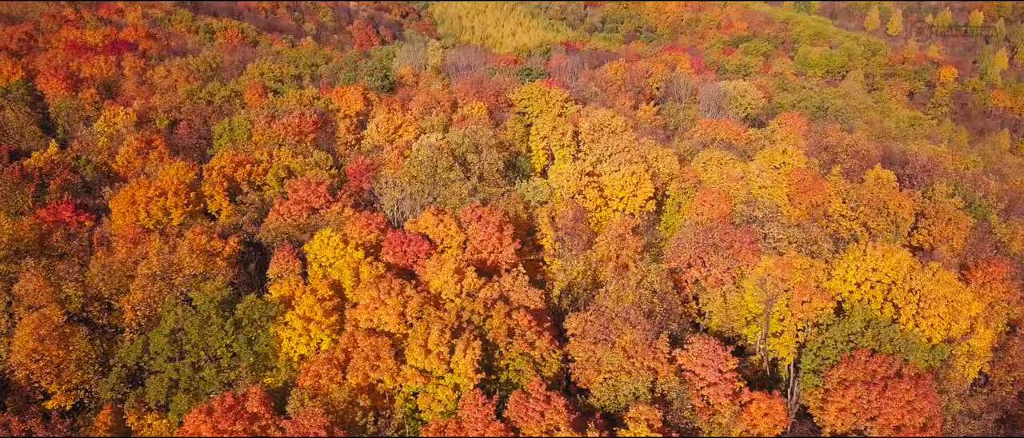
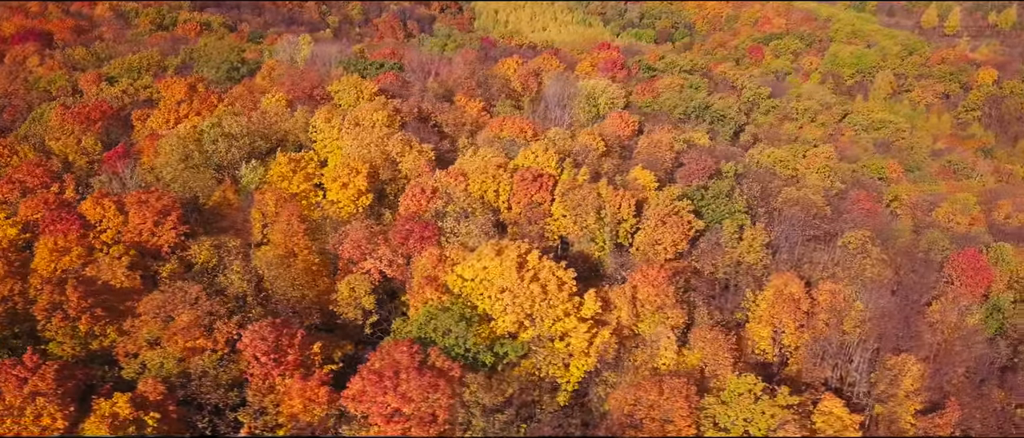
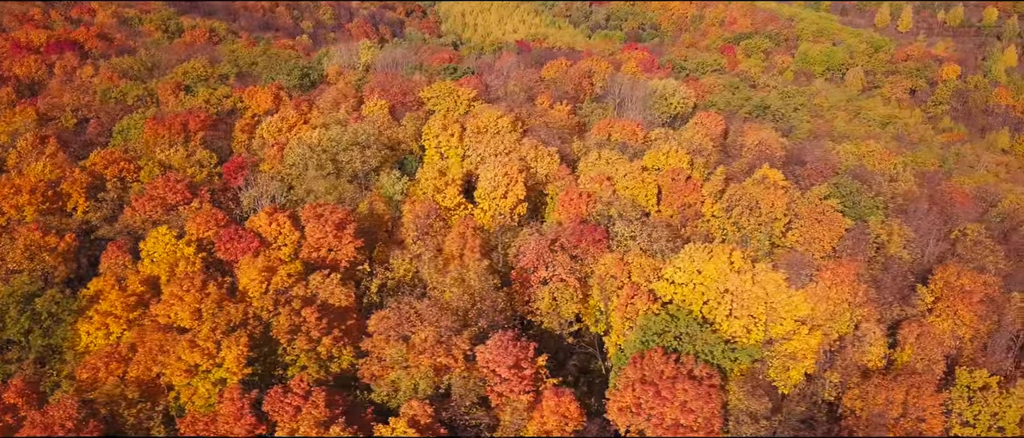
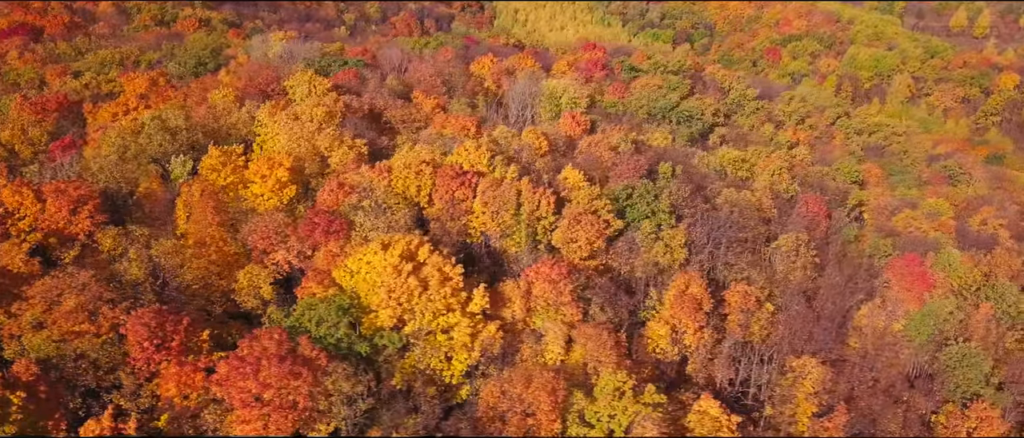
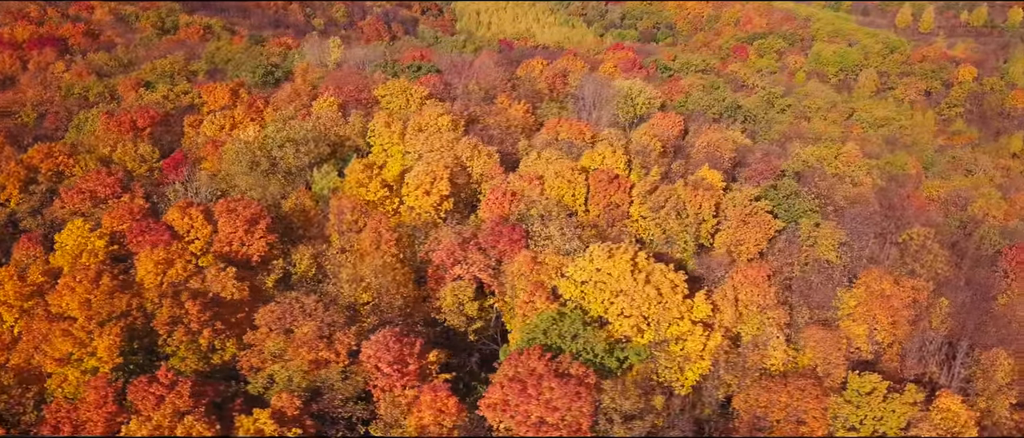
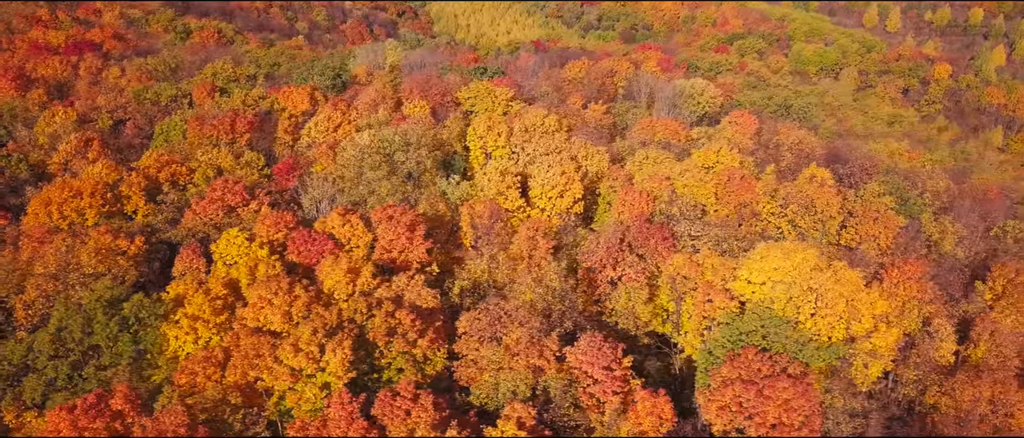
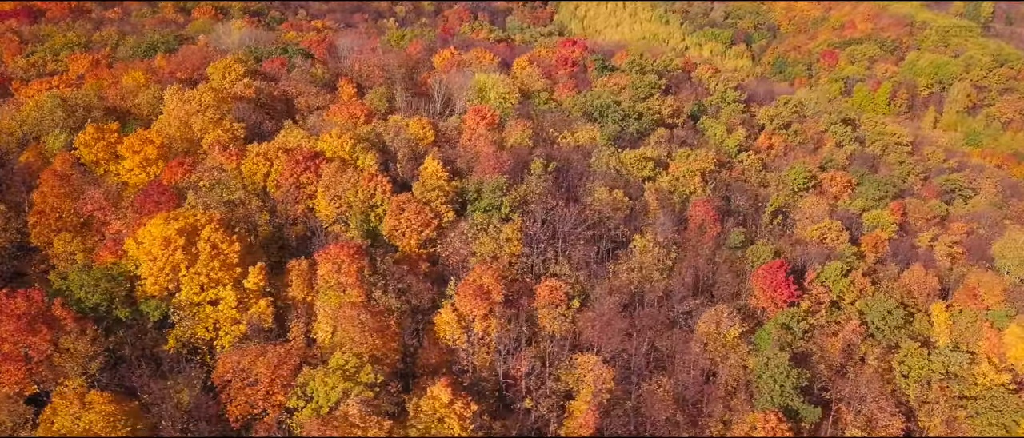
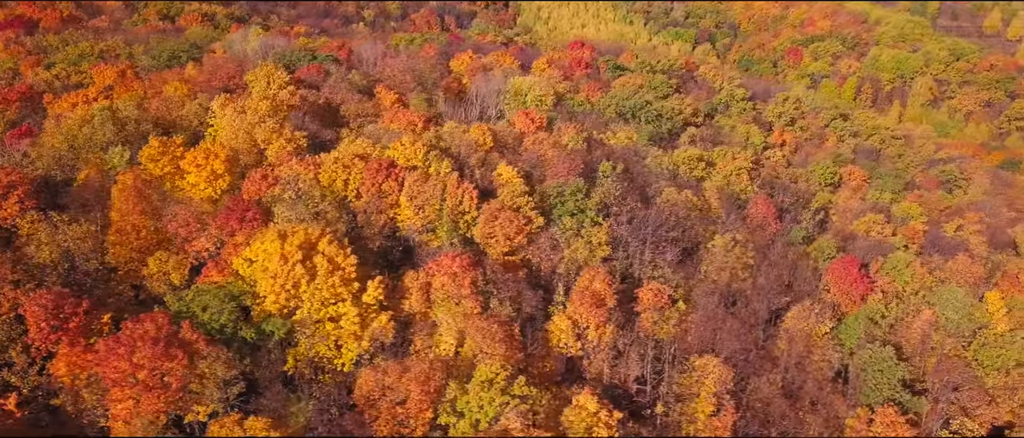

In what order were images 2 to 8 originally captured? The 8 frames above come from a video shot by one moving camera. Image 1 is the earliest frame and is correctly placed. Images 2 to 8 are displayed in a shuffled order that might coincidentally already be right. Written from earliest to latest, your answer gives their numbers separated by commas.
6, 3, 5, 2, 4, 8, 7
